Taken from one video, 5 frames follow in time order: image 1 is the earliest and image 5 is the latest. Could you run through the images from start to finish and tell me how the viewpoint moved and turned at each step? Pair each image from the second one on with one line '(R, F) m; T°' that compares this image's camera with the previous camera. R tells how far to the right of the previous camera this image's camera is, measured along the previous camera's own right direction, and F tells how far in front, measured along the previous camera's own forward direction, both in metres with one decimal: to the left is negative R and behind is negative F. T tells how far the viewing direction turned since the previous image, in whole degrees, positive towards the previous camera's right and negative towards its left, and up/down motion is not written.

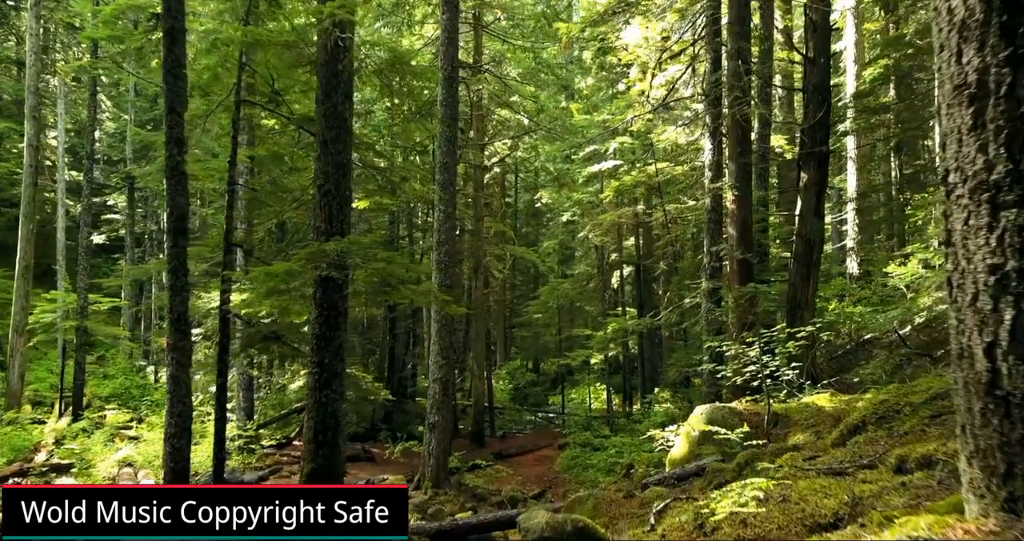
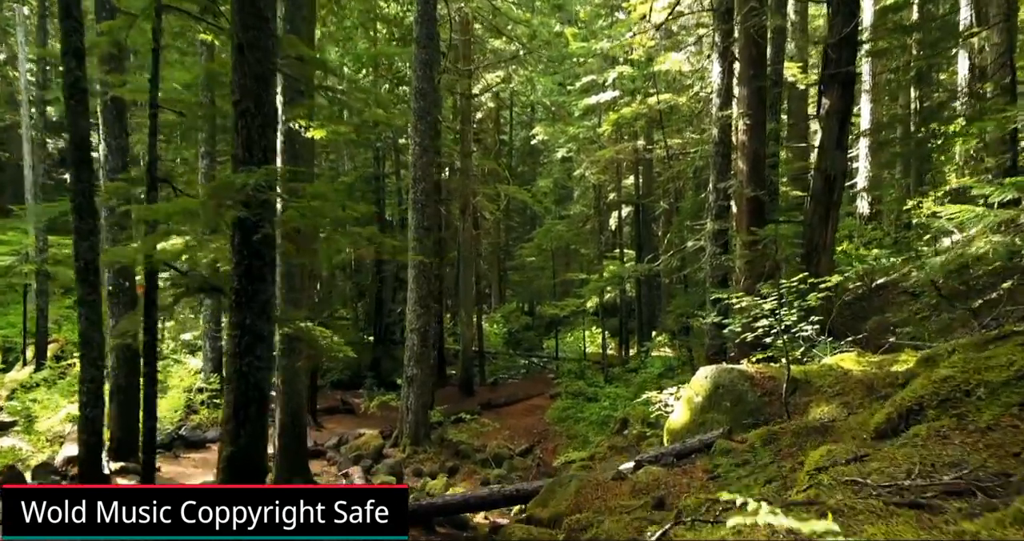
(+0.2, +1.2) m; 0°
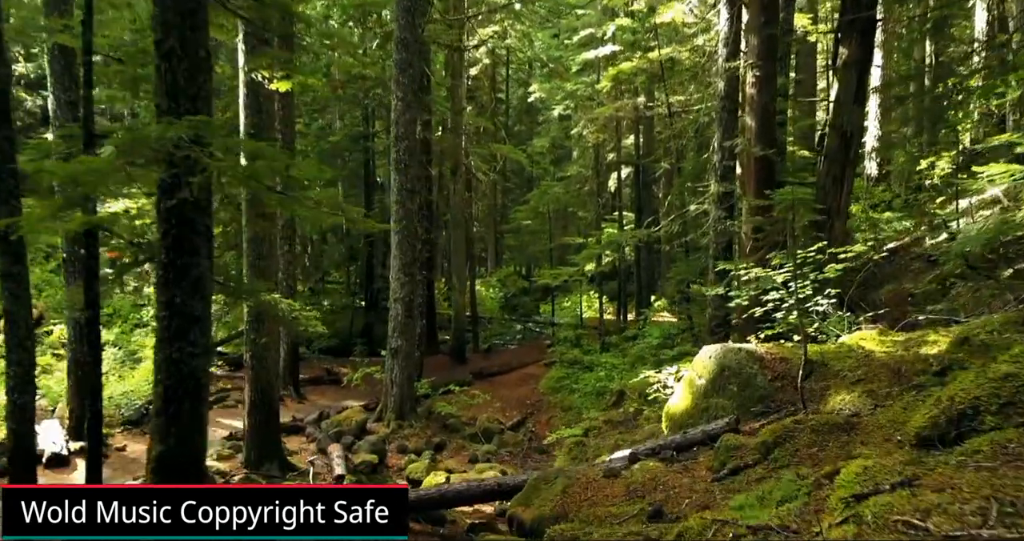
(+0.1, +0.7) m; 0°
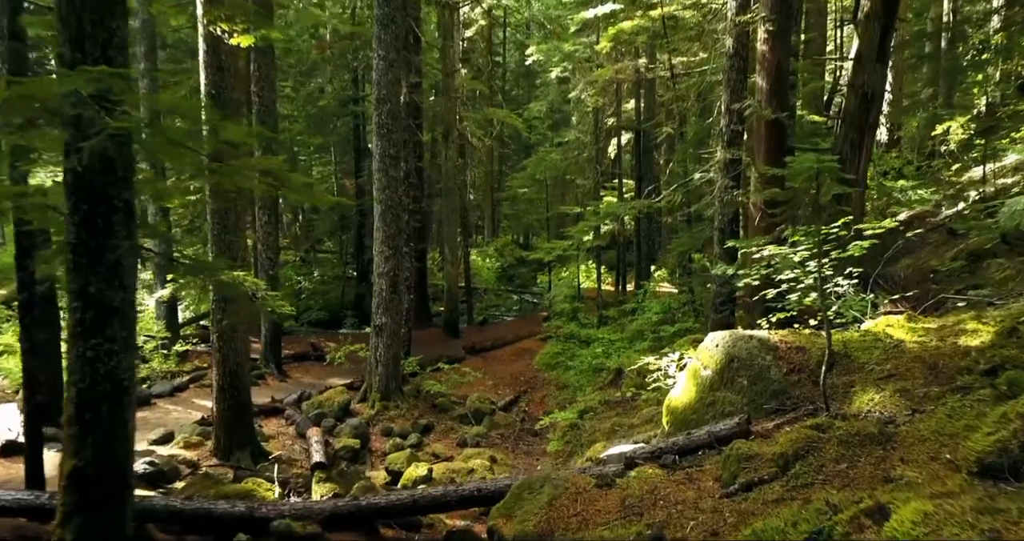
(+0.1, +0.7) m; 0°
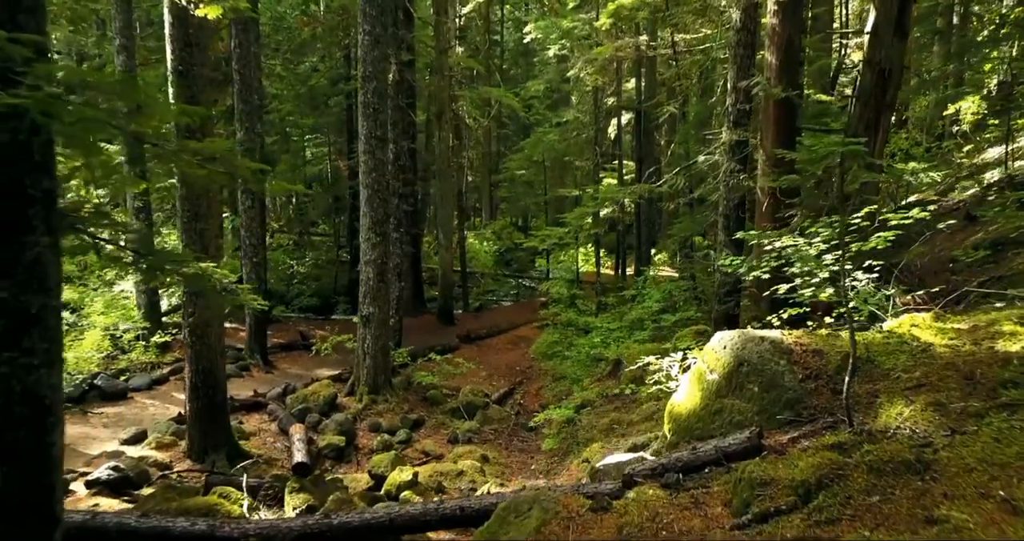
(+0.1, +0.5) m; 0°
